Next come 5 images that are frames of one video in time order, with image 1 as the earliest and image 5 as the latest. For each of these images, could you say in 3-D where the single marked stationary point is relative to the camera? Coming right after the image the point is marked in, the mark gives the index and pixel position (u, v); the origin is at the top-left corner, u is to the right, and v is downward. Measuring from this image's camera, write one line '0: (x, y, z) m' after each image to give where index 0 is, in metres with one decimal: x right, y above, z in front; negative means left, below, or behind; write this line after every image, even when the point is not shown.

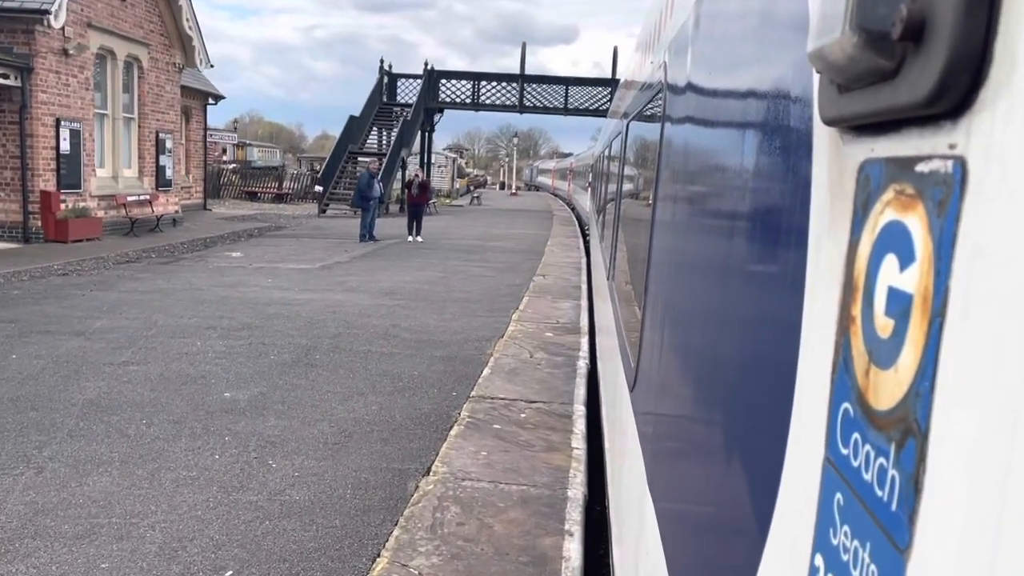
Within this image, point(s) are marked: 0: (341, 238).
0: (-3.2, +0.7, +13.7) m
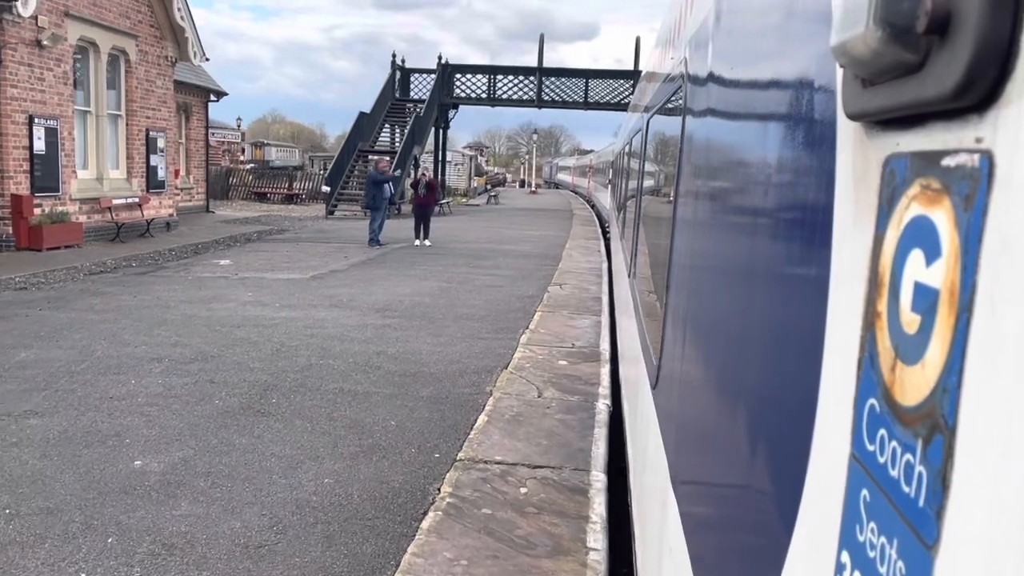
0: (-2.9, +0.7, +13.1) m
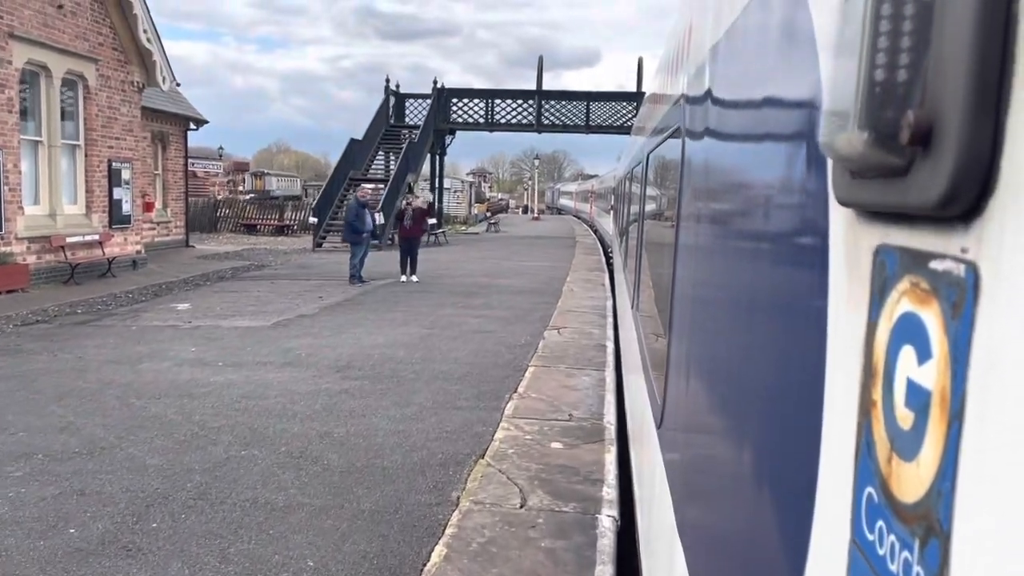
0: (-2.9, +0.1, +12.5) m
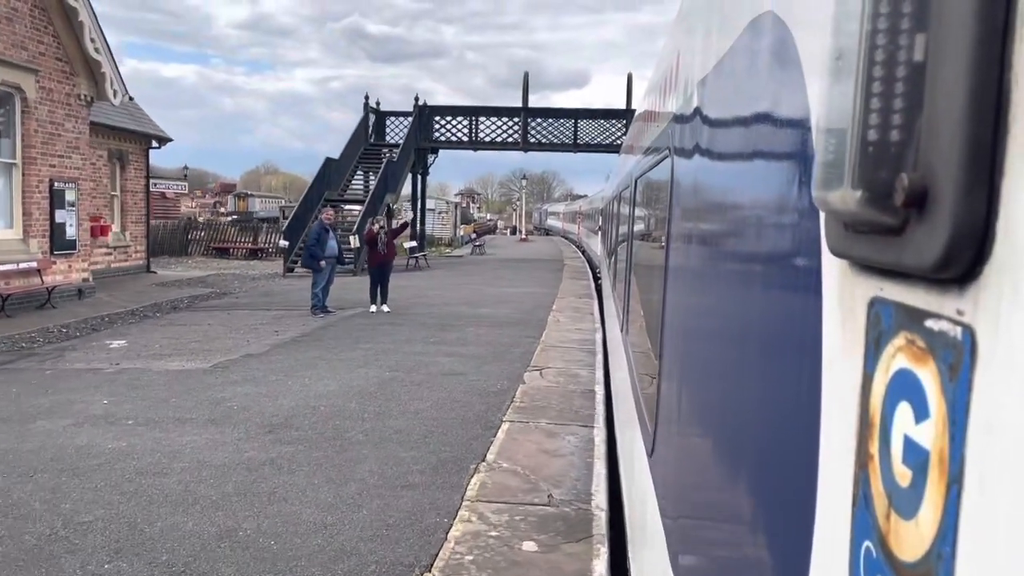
0: (-3.1, -0.3, +11.9) m
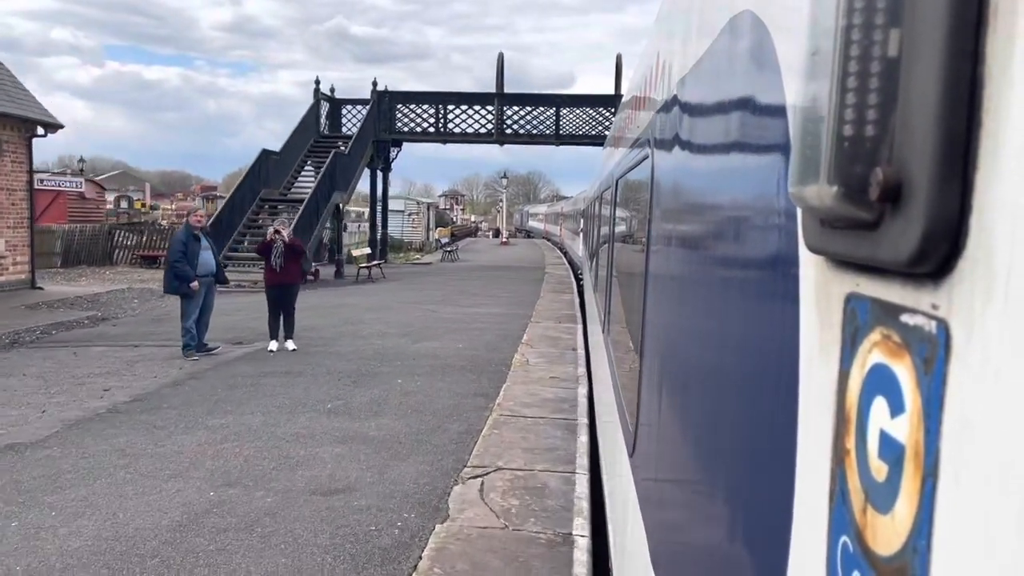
0: (-3.5, -0.5, +10.1) m
